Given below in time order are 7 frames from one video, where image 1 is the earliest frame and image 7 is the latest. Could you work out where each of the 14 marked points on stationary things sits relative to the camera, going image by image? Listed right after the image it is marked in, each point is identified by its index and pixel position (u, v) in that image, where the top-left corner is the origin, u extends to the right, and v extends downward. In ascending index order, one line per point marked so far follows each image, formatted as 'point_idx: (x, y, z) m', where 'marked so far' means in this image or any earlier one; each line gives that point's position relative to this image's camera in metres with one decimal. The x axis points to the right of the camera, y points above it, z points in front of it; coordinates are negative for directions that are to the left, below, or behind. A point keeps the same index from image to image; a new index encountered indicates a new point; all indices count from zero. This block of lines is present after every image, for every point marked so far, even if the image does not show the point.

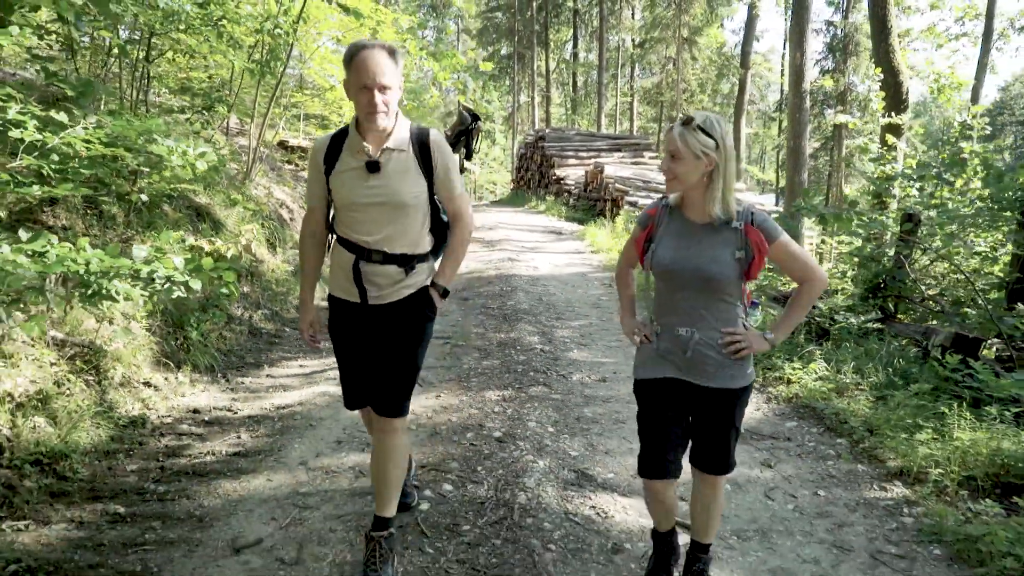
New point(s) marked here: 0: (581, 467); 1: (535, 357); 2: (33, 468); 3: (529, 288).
0: (+0.3, -0.7, +3.8) m
1: (+0.2, -0.4, +5.8) m
2: (-1.9, -0.7, +3.8) m
3: (+0.2, 0.0, +8.8) m
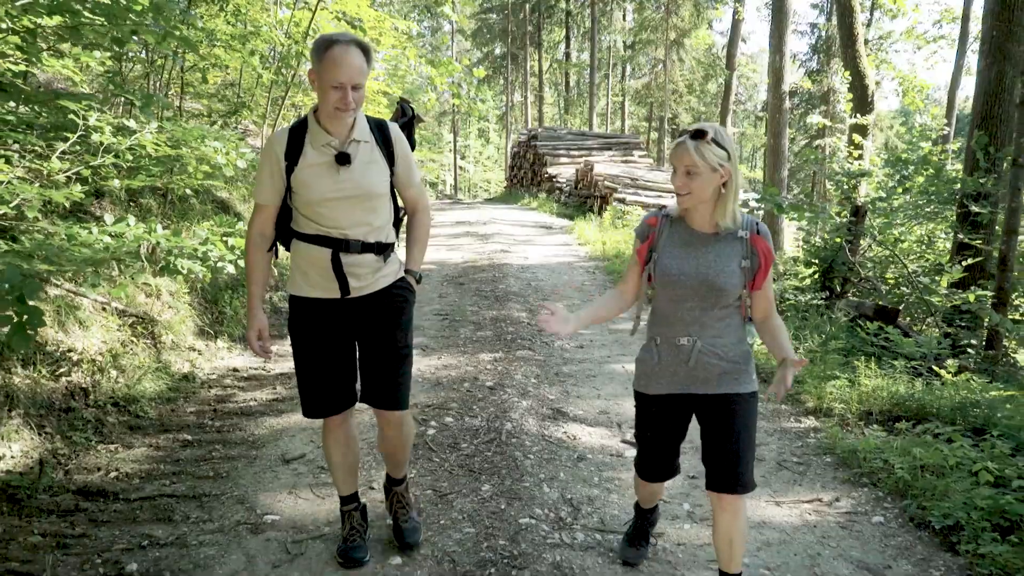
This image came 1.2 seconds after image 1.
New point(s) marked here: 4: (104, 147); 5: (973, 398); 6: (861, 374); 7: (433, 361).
0: (+0.2, -0.6, +4.7) m
1: (+0.1, -0.3, +6.7) m
2: (-2.0, -0.6, +4.7) m
3: (+0.1, +0.1, +9.7) m
4: (-2.0, +0.7, +4.7) m
5: (+2.2, -0.5, +4.6) m
6: (+1.9, -0.5, +5.0) m
7: (-0.5, -0.4, +5.7) m
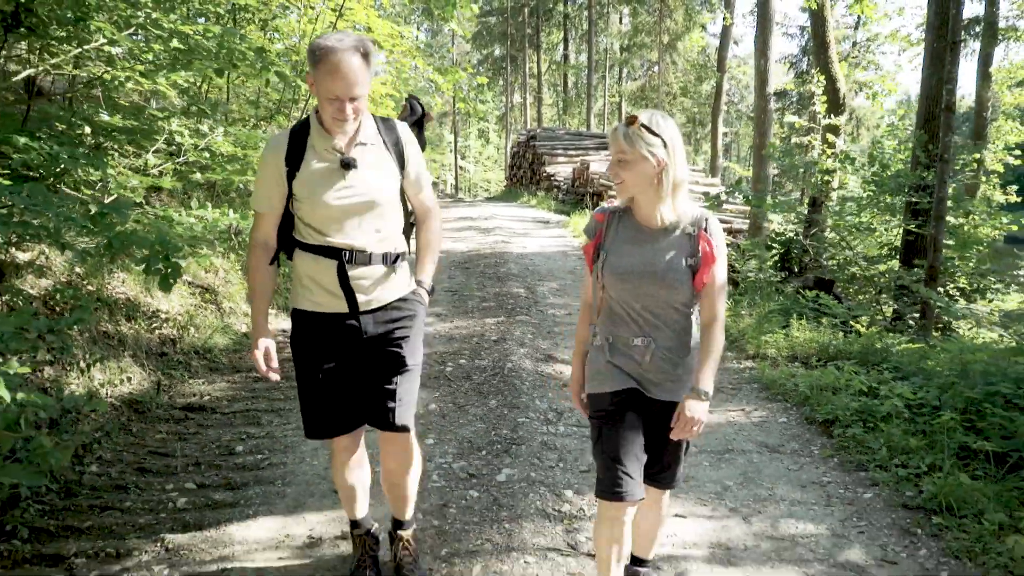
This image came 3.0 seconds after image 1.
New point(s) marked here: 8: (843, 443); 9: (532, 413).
0: (+0.2, -0.4, +5.9) m
1: (+0.1, -0.1, +7.8) m
2: (-2.0, -0.4, +5.8) m
3: (+0.1, +0.3, +10.9) m
4: (-2.0, +0.9, +5.9) m
5: (+2.2, -0.3, +5.7) m
6: (+1.9, -0.3, +6.2) m
7: (-0.5, -0.3, +6.9) m
8: (+1.4, -0.7, +4.1) m
9: (+0.1, -0.6, +4.6) m
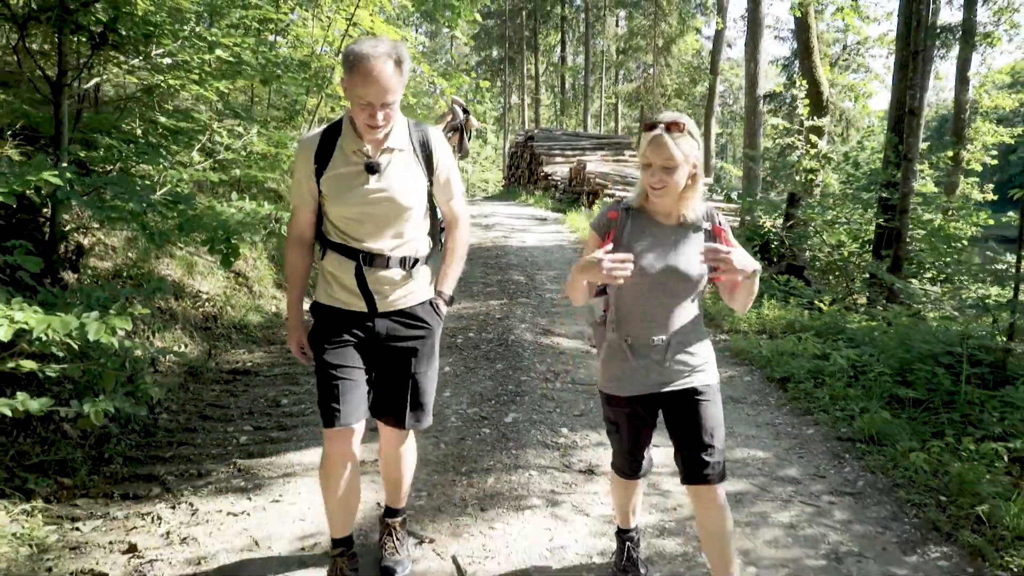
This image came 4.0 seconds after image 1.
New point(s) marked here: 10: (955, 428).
0: (+0.2, -0.3, +6.7) m
1: (+0.1, 0.0, +8.6) m
2: (-2.0, -0.3, +6.6) m
3: (+0.1, +0.4, +11.7) m
4: (-2.0, +1.0, +6.7) m
5: (+2.2, -0.2, +6.5) m
6: (+1.9, -0.1, +7.0) m
7: (-0.5, -0.1, +7.7) m
8: (+1.5, -0.6, +4.8) m
9: (+0.1, -0.5, +5.3) m
10: (+2.0, -0.6, +4.2) m
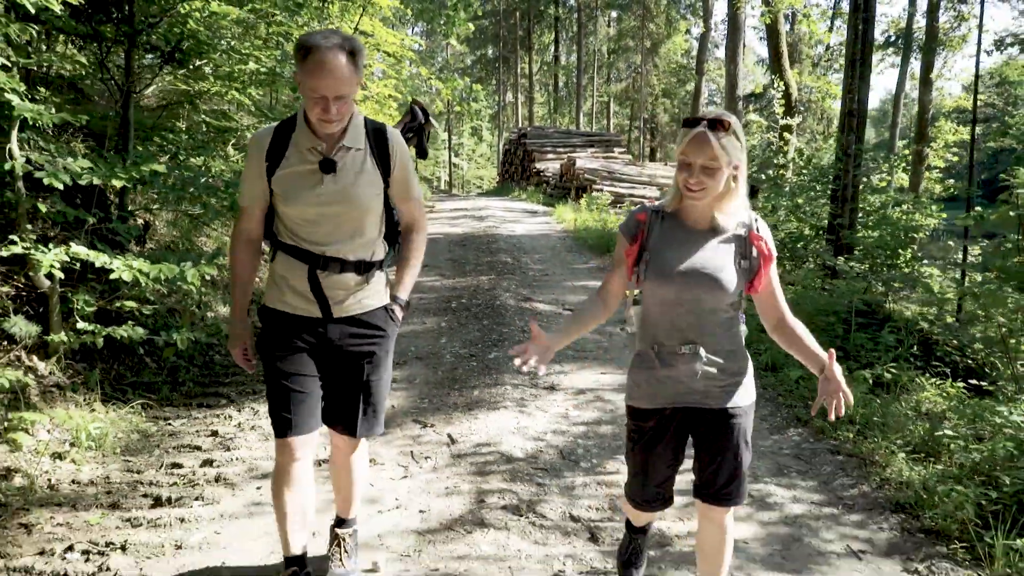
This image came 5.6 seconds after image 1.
0: (+0.1, -0.1, +7.9) m
1: (0.0, +0.2, +9.8) m
2: (-2.1, -0.1, +7.8) m
3: (-0.1, +0.7, +12.9) m
4: (-2.1, +1.2, +7.9) m
5: (+2.1, 0.0, +7.7) m
6: (+1.8, +0.1, +8.2) m
7: (-0.6, +0.1, +8.9) m
8: (+1.4, -0.3, +6.1) m
9: (0.0, -0.3, +6.5) m
10: (+1.9, -0.4, +5.4) m
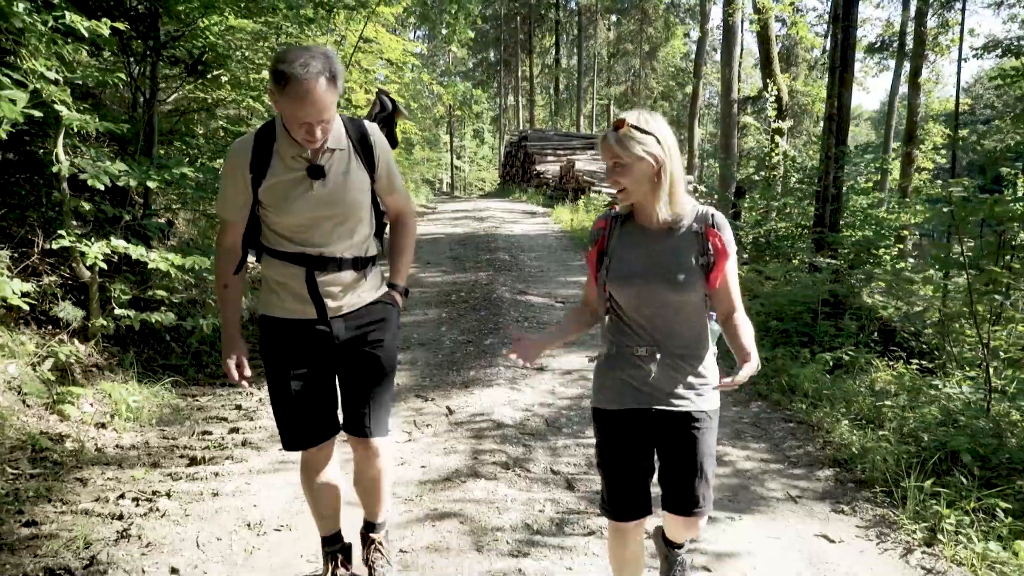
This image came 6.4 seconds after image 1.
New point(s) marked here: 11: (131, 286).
0: (+0.1, 0.0, +8.4) m
1: (-0.1, +0.3, +10.3) m
2: (-2.1, 0.0, +8.3) m
3: (-0.1, +0.7, +13.4) m
4: (-2.2, +1.3, +8.4) m
5: (+2.1, 0.0, +8.3) m
6: (+1.7, +0.1, +8.7) m
7: (-0.6, +0.1, +9.4) m
8: (+1.3, -0.3, +6.6) m
9: (0.0, -0.2, +7.1) m
10: (+1.8, -0.4, +6.0) m
11: (-2.1, 0.0, +5.3) m
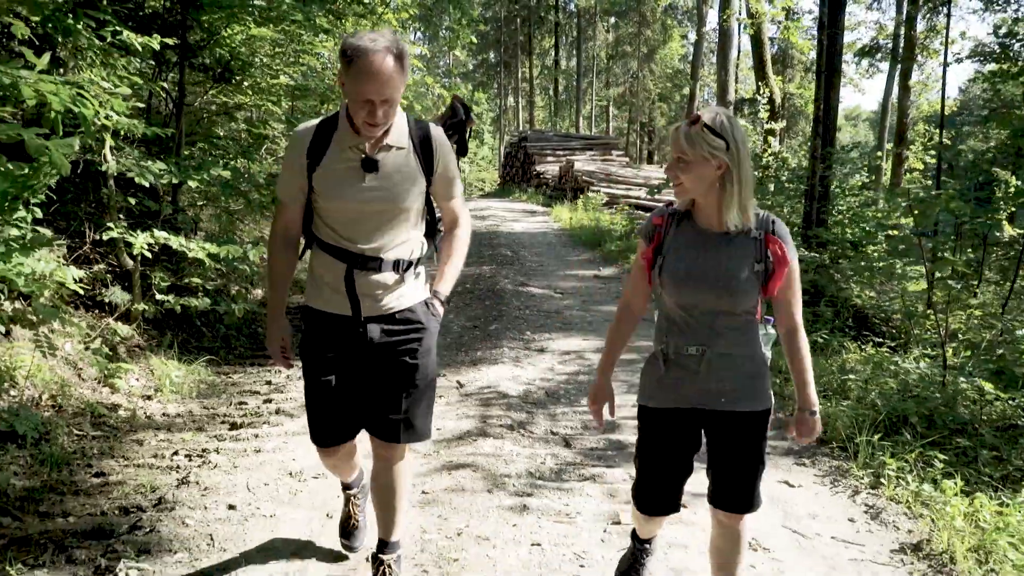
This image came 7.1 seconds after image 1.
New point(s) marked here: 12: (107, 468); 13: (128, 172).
0: (+0.1, +0.1, +8.9) m
1: (0.0, +0.4, +10.9) m
2: (-2.1, 0.0, +8.9) m
3: (-0.1, +0.8, +14.0) m
4: (-2.1, +1.3, +8.9) m
5: (+2.1, +0.1, +8.8) m
6: (+1.7, +0.2, +9.2) m
7: (-0.6, +0.2, +9.9) m
8: (+1.3, -0.2, +7.1) m
9: (0.0, -0.1, +7.6) m
10: (+1.9, -0.3, +6.5) m
11: (-2.1, +0.1, +5.8) m
12: (-1.7, -0.8, +4.0) m
13: (-2.2, +0.7, +5.3) m
